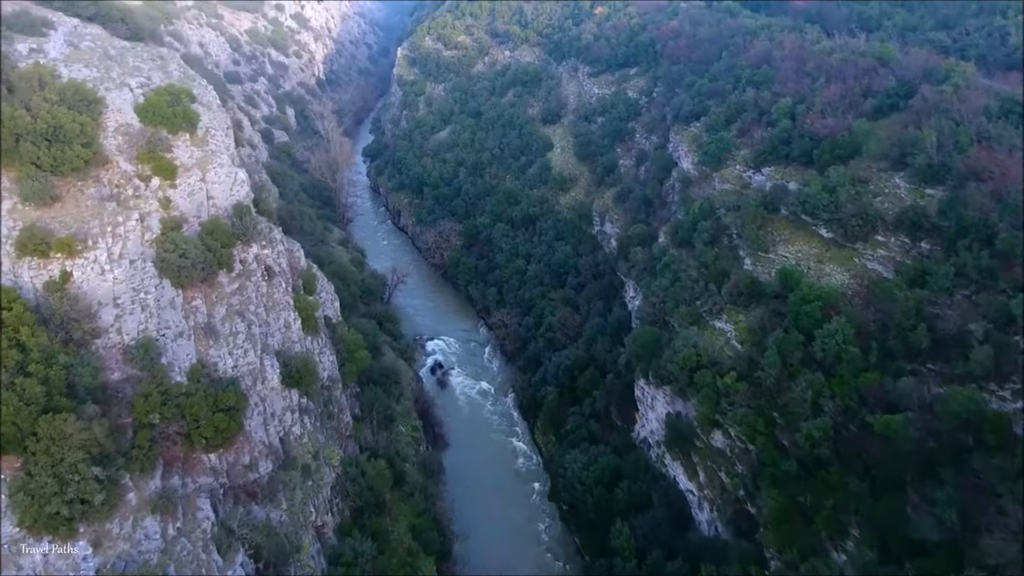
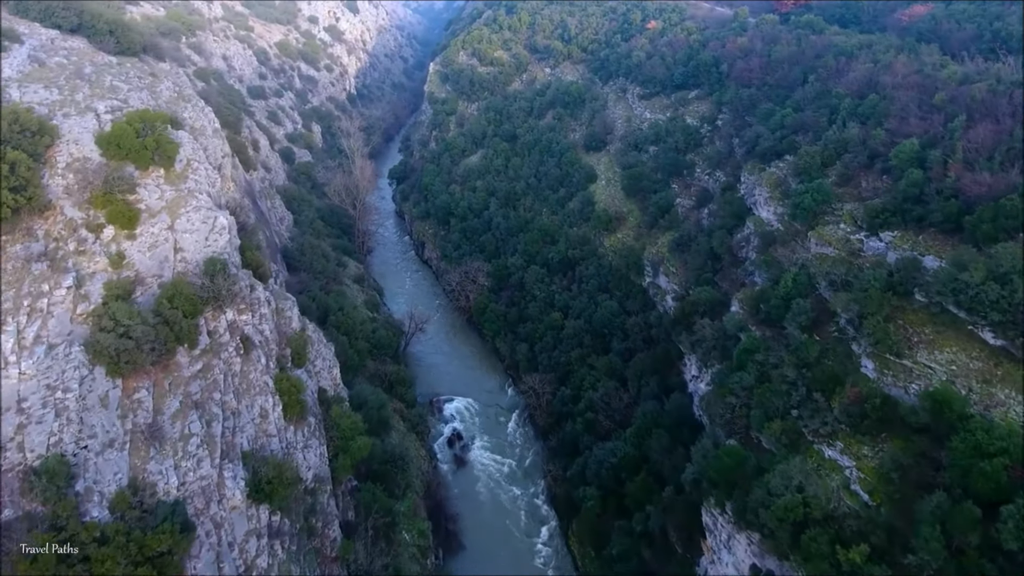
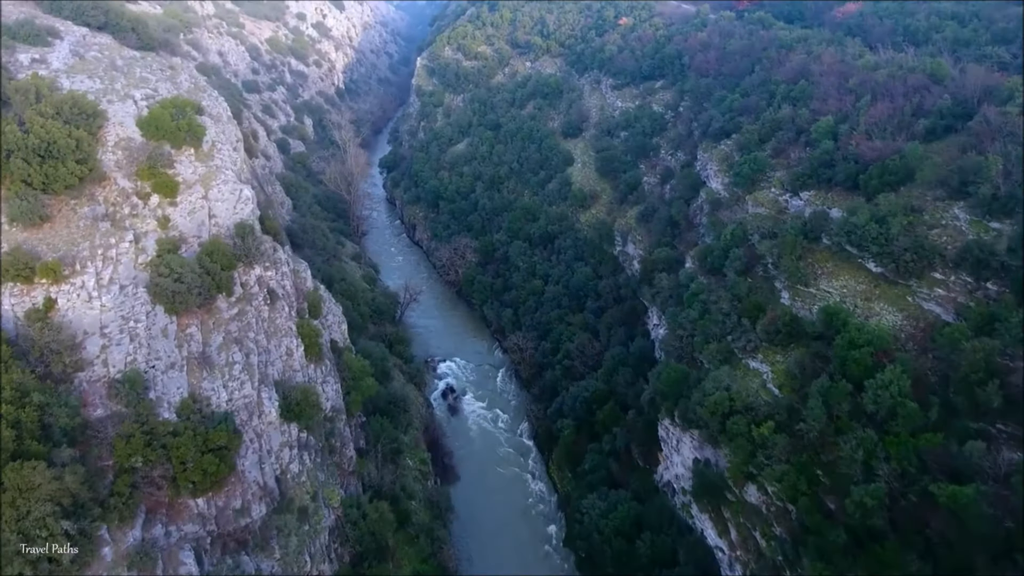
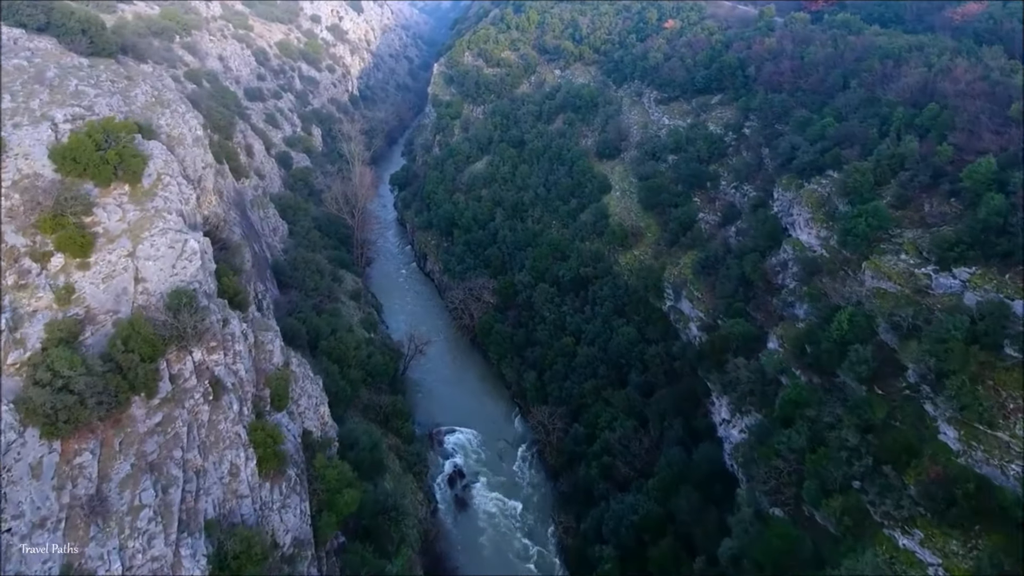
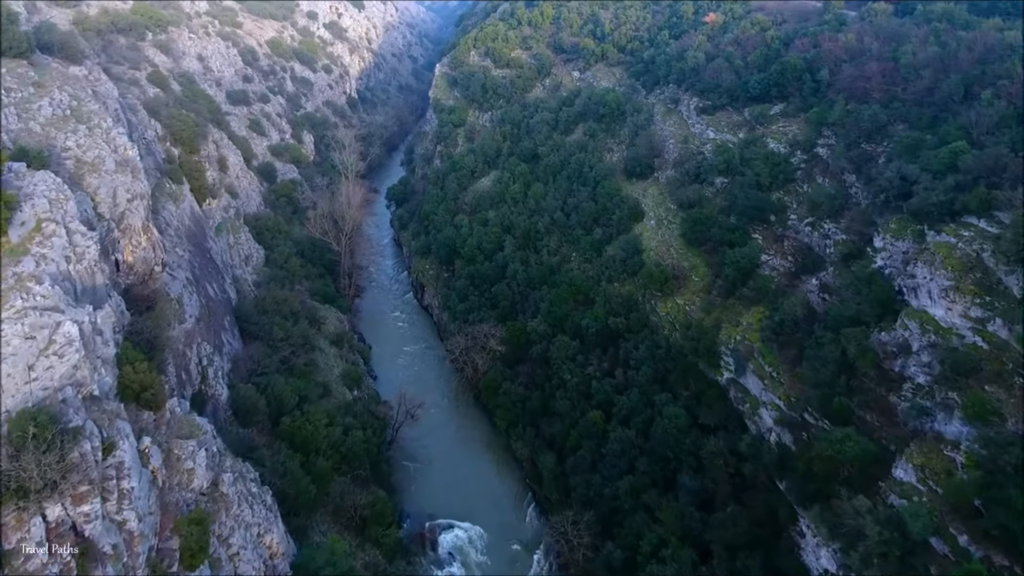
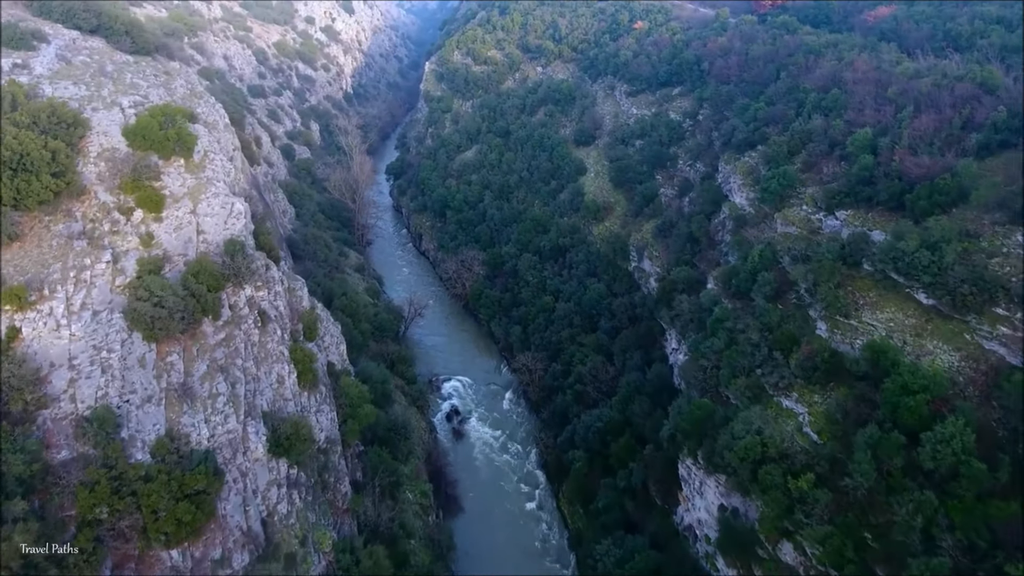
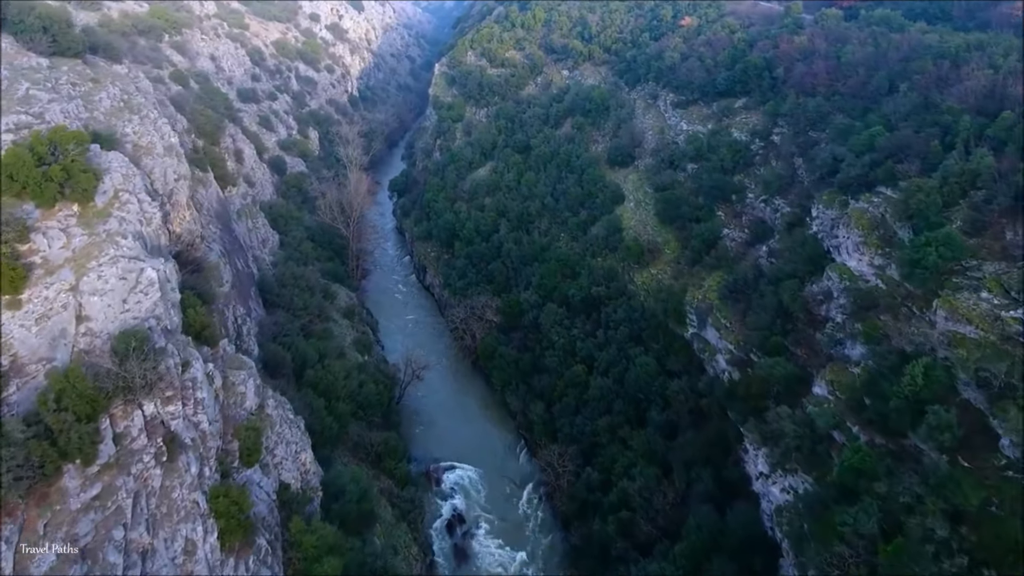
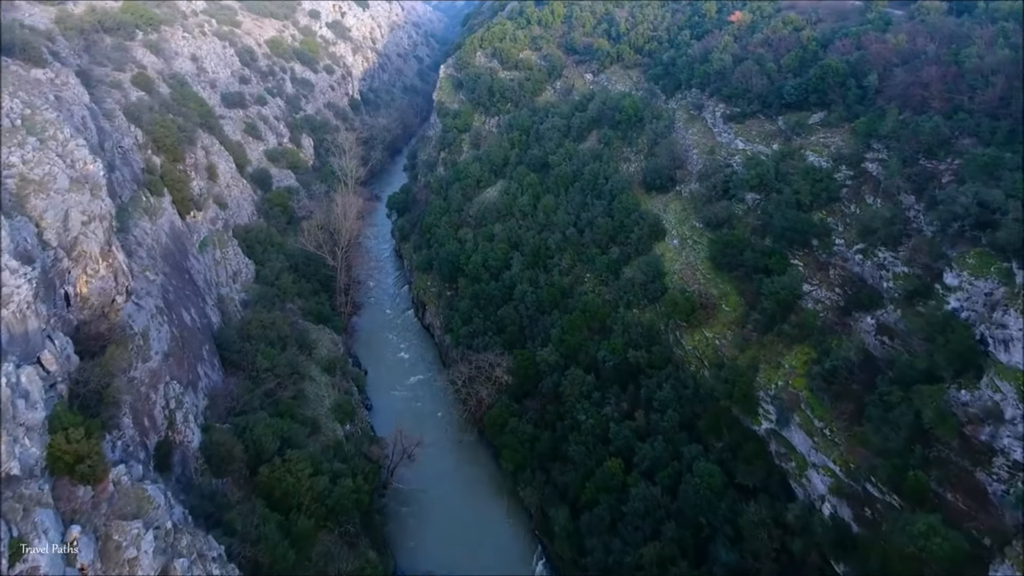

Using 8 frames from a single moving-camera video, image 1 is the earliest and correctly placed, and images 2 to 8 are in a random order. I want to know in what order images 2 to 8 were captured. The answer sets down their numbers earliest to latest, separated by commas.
3, 6, 2, 4, 7, 5, 8
